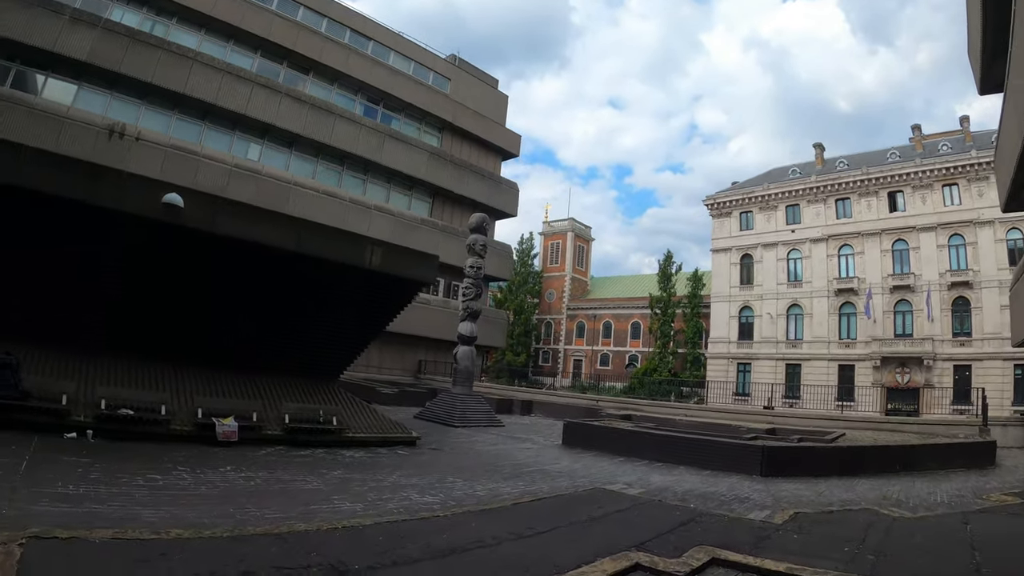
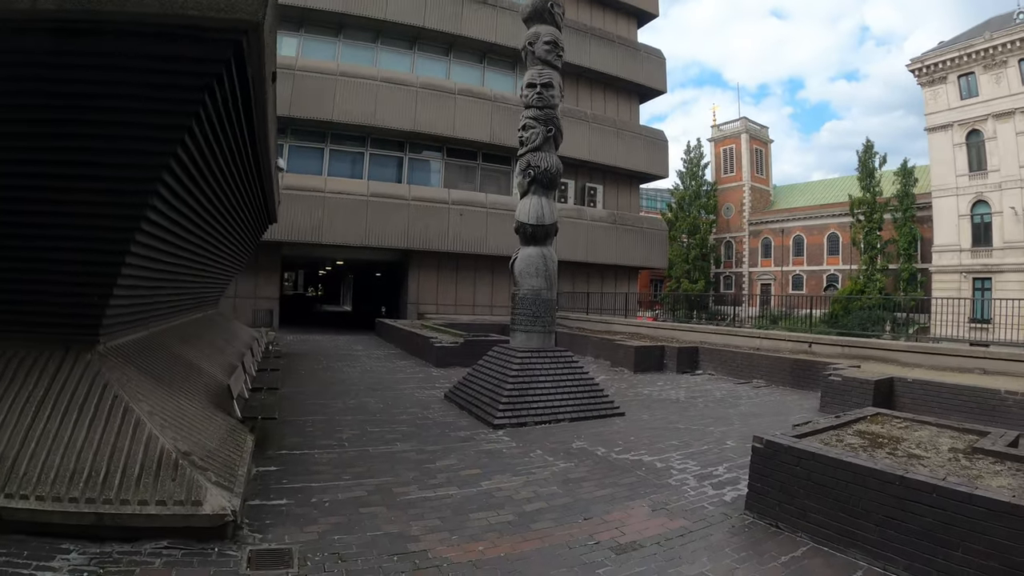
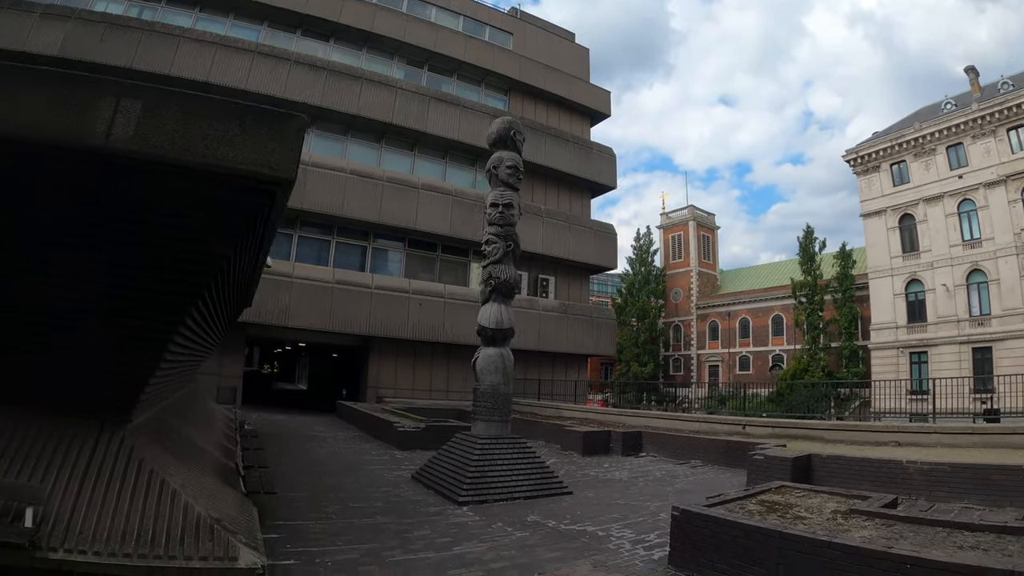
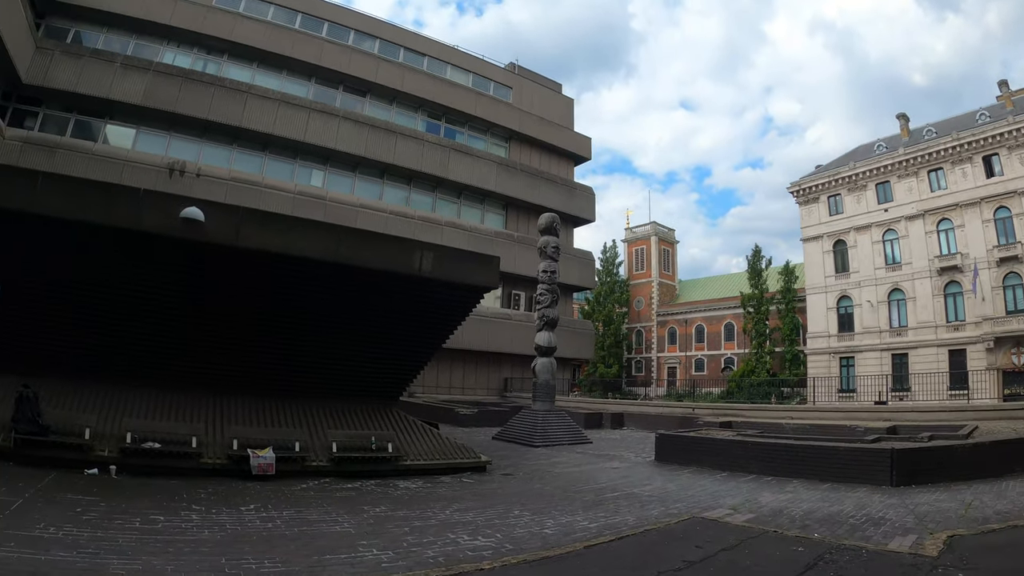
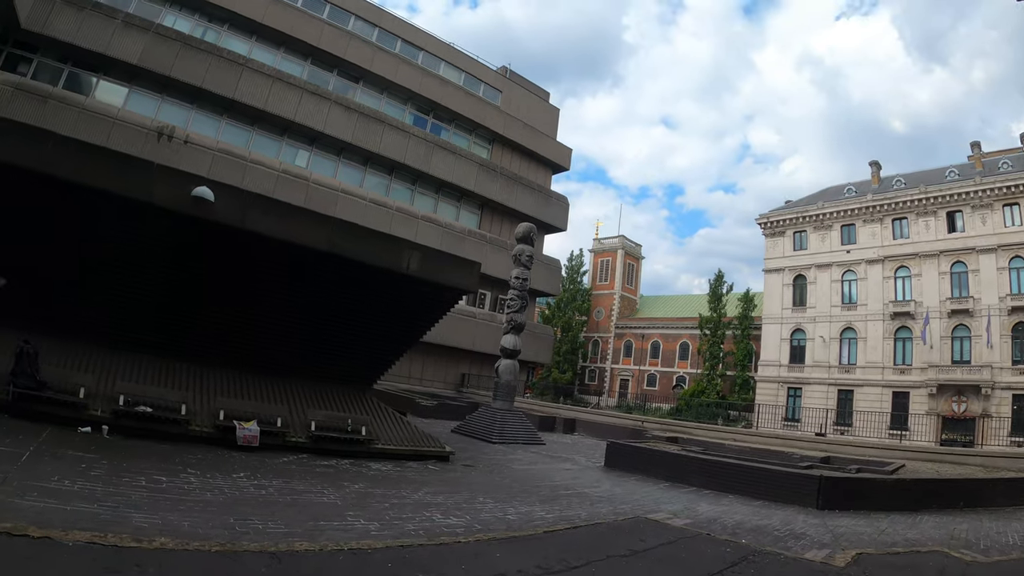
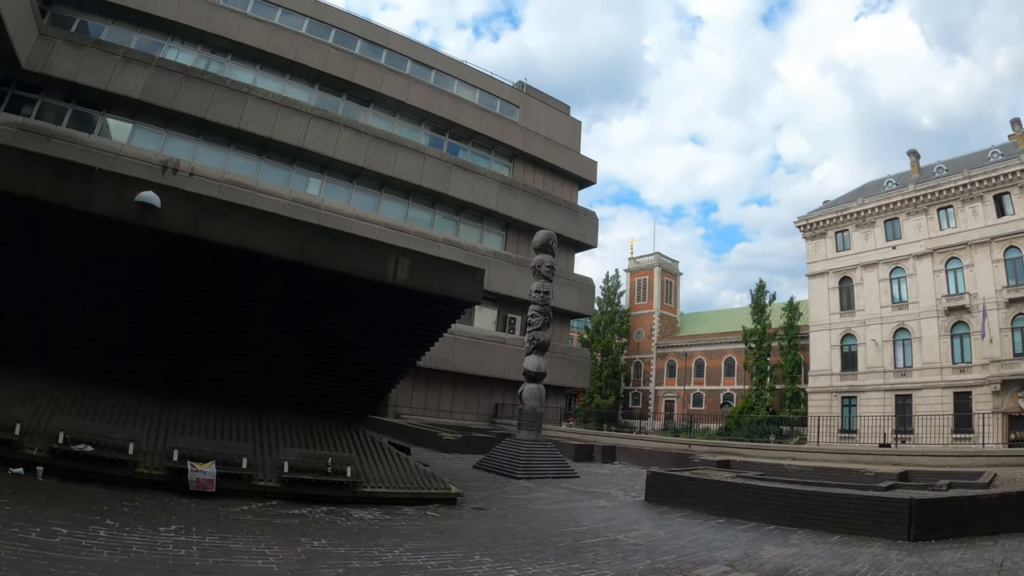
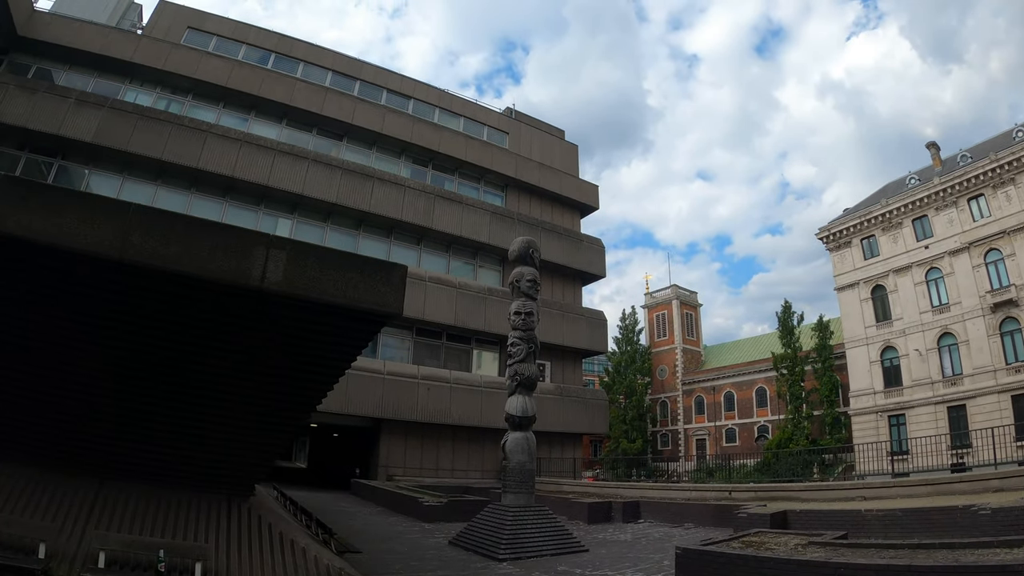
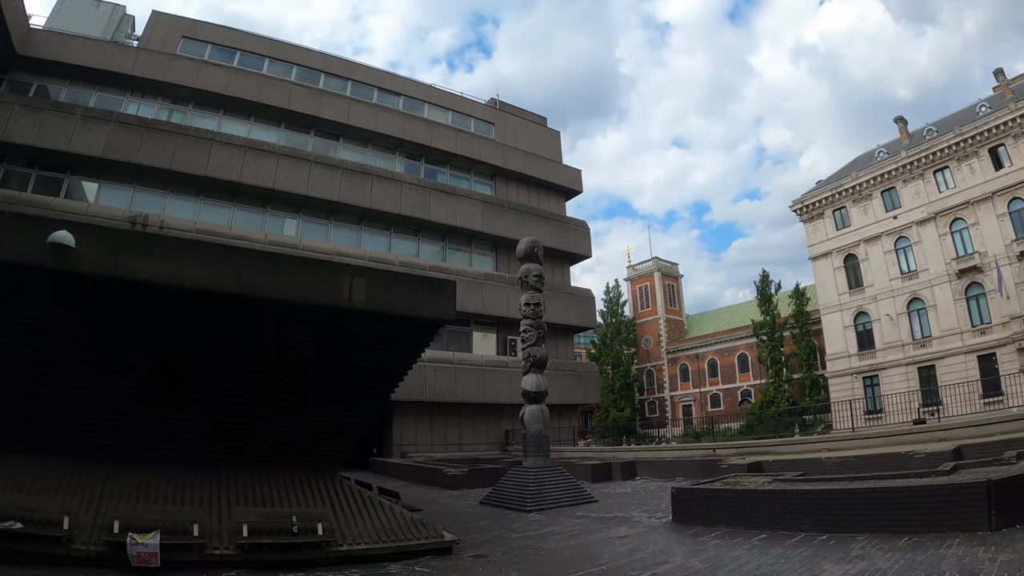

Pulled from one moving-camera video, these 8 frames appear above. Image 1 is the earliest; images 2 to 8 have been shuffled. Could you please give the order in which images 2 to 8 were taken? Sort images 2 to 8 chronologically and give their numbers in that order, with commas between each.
5, 4, 6, 8, 7, 3, 2
